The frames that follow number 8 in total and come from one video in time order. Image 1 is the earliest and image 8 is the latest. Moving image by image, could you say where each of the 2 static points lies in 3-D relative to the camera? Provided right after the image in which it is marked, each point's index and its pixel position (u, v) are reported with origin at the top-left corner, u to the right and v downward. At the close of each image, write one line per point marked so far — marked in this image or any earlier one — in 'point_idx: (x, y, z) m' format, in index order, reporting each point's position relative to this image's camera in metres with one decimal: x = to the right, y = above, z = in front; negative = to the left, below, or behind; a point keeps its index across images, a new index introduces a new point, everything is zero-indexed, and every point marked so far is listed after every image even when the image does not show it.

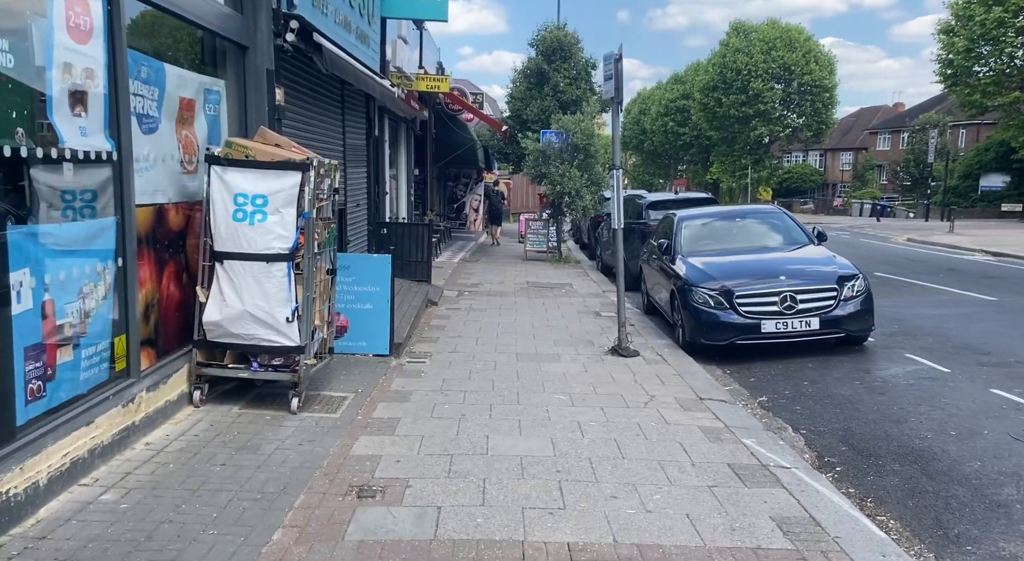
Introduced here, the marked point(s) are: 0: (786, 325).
0: (+2.9, -0.5, +7.5) m
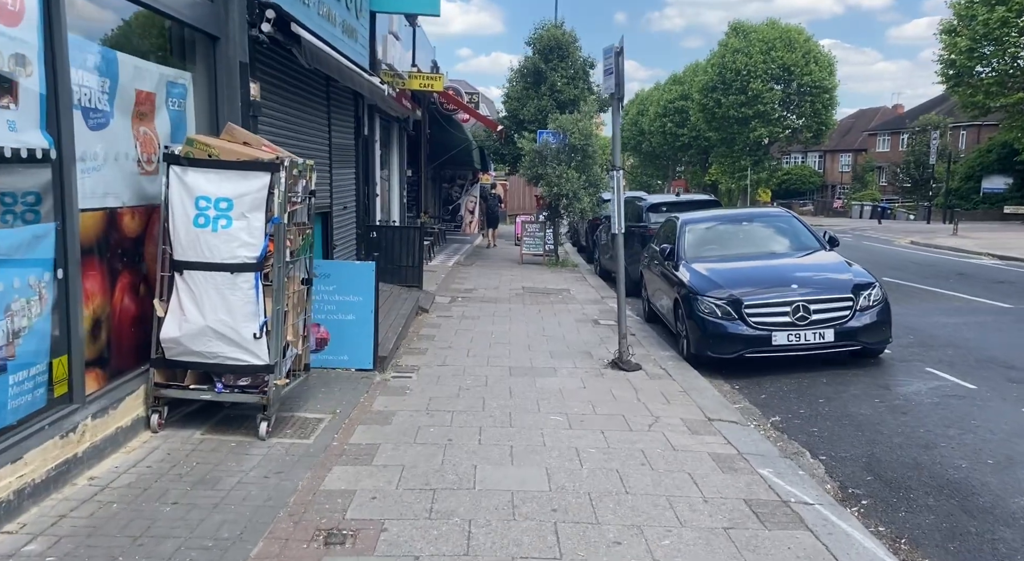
0: (+2.8, -0.6, +7.0) m
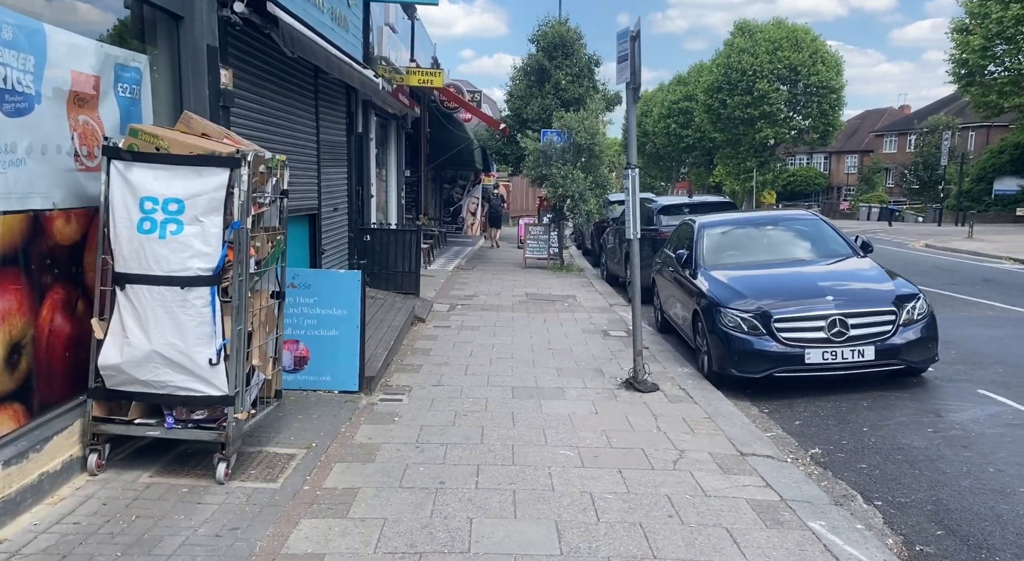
0: (+2.8, -0.7, +6.2) m
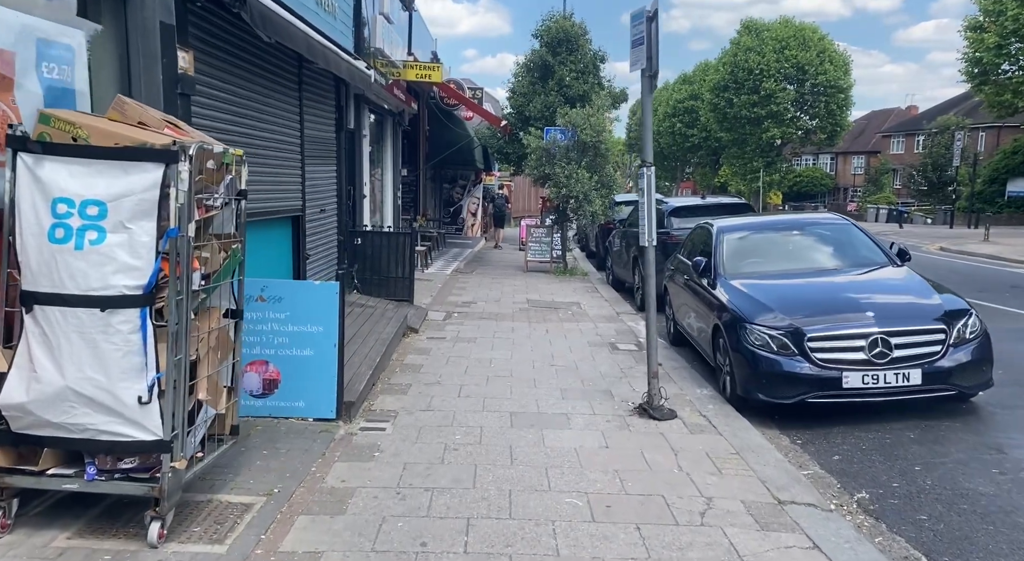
0: (+2.8, -0.8, +5.5) m
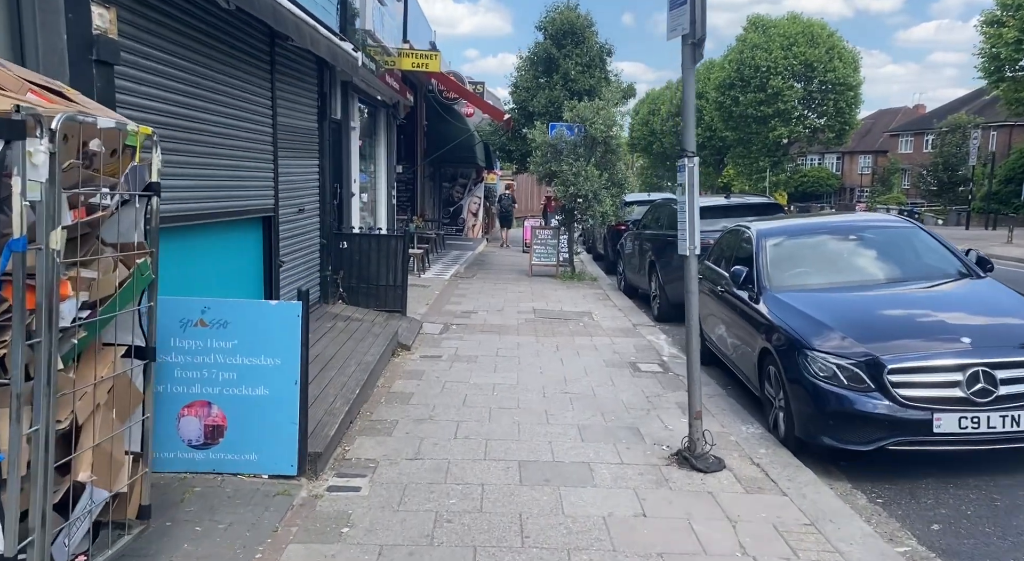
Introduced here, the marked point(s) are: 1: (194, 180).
0: (+2.9, -0.9, +4.4) m
1: (-2.4, +0.8, +5.4) m
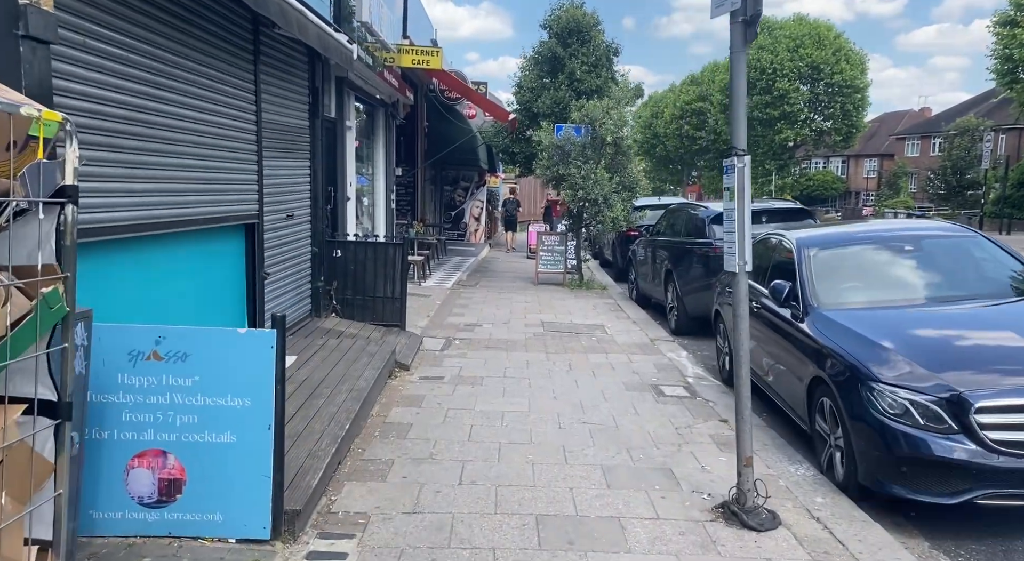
0: (+3.0, -1.0, +3.7) m
1: (-2.3, +0.6, +4.7) m
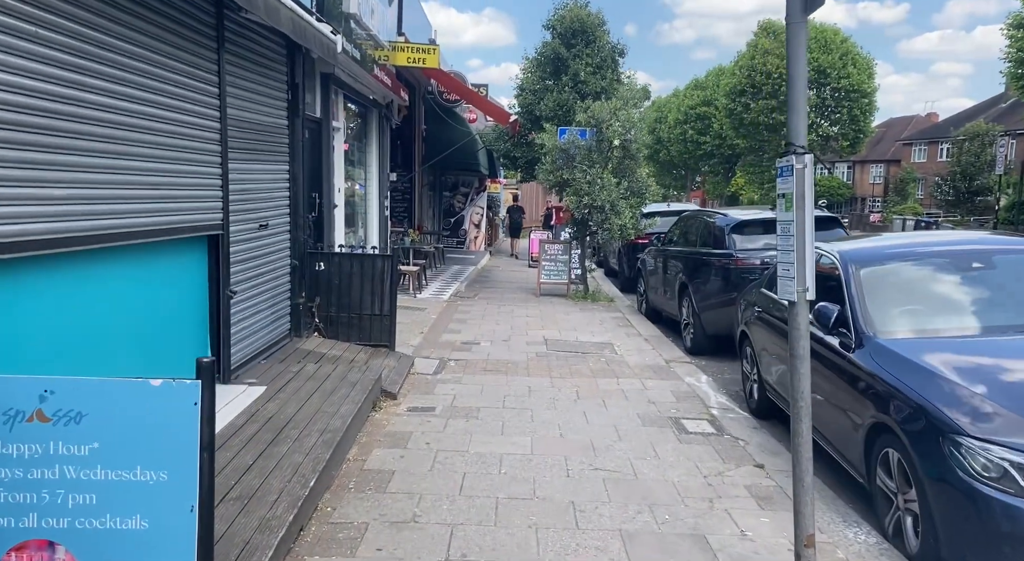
0: (+3.0, -1.1, +2.9) m
1: (-2.3, +0.5, +3.9) m
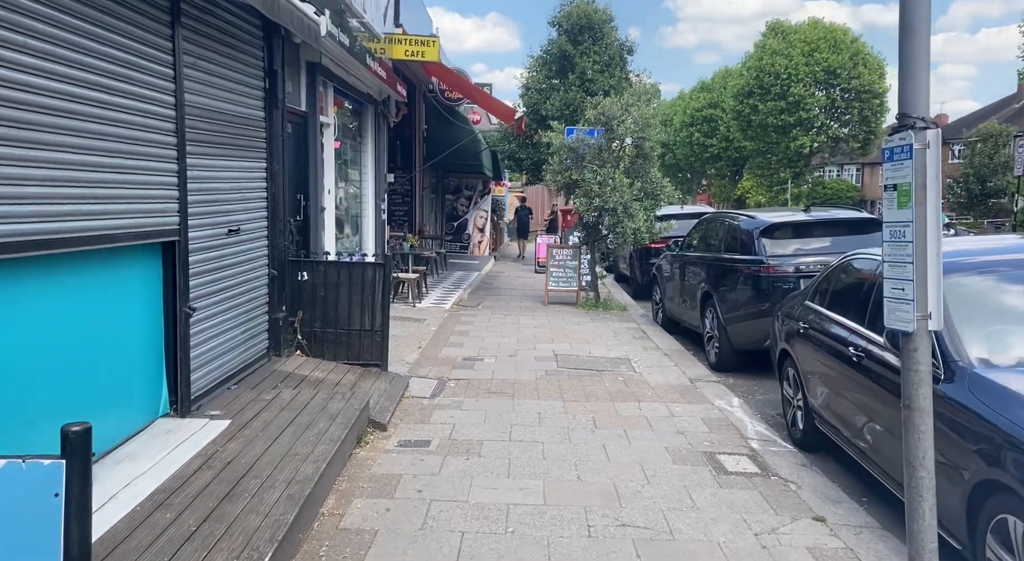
0: (+3.0, -1.2, +2.0) m
1: (-2.3, +0.4, +3.0) m
